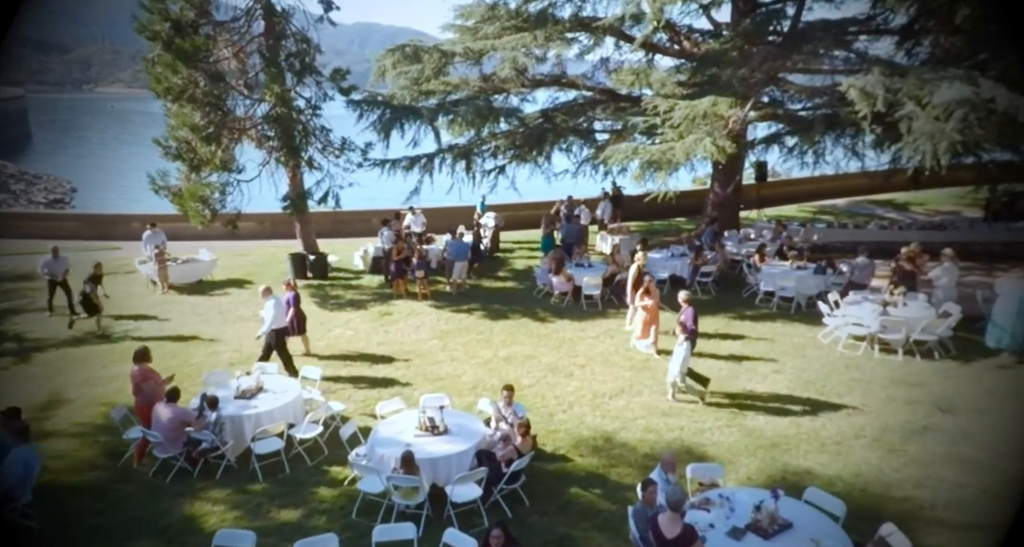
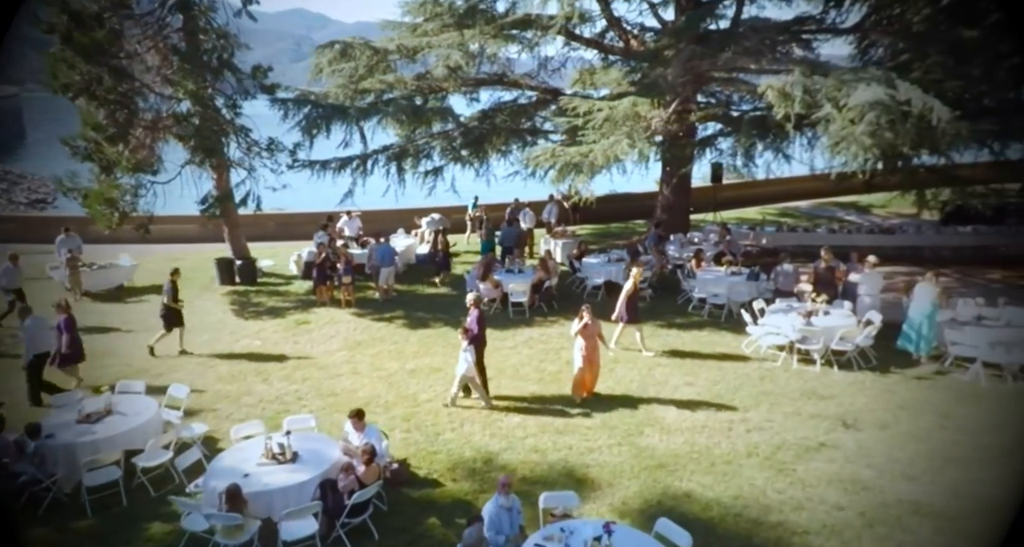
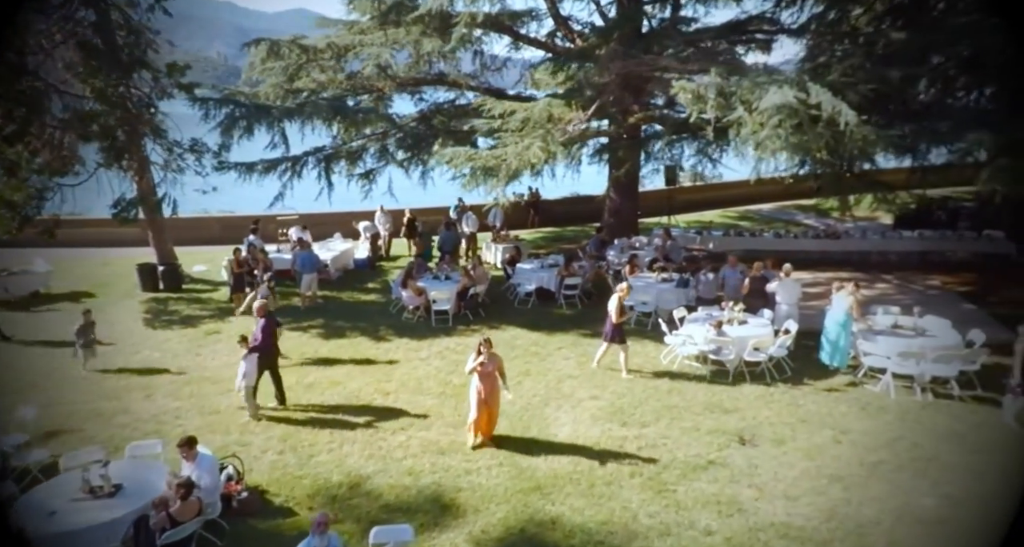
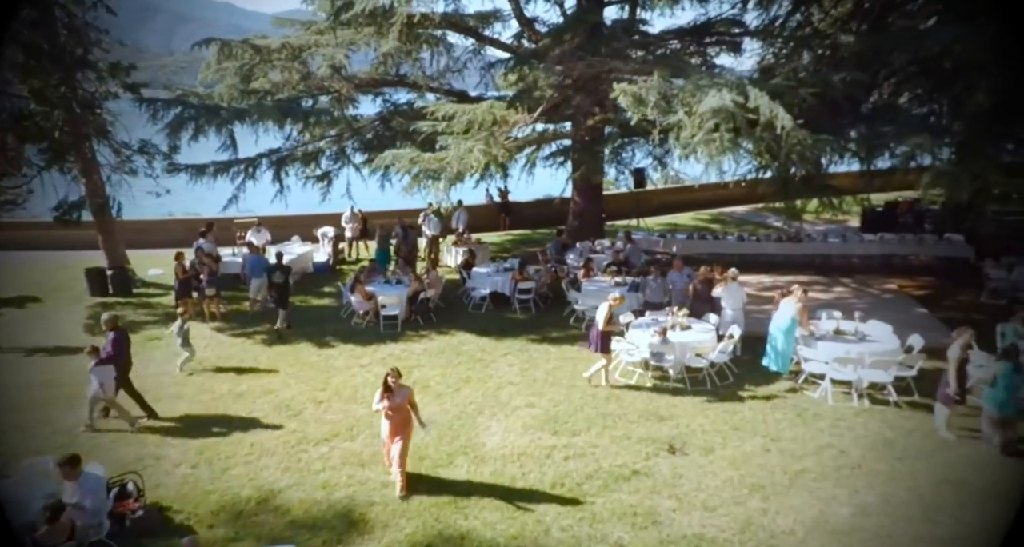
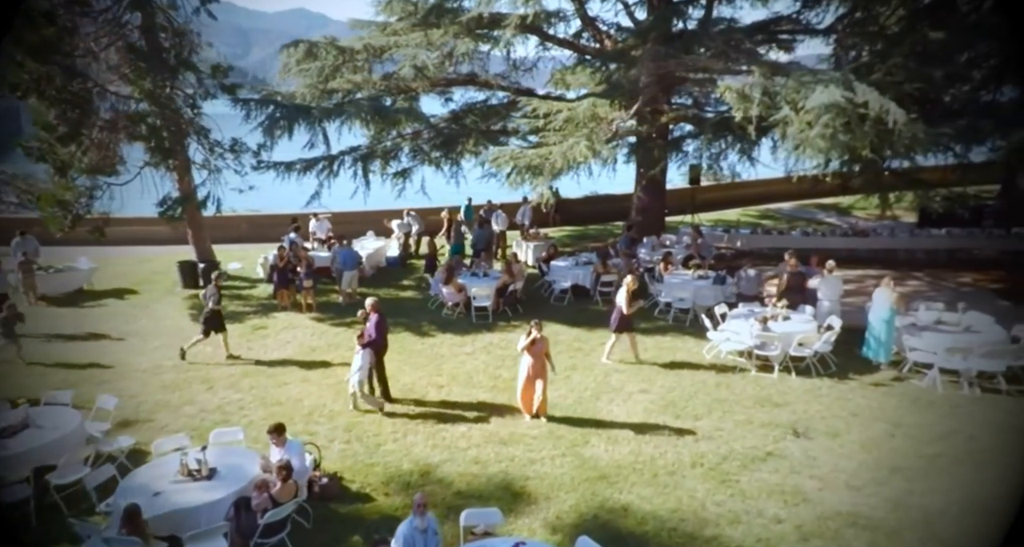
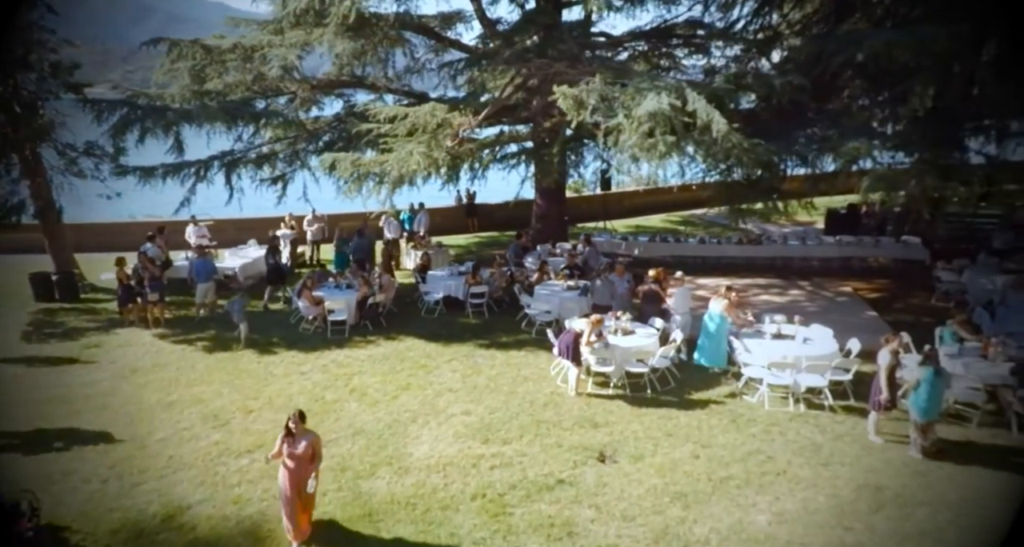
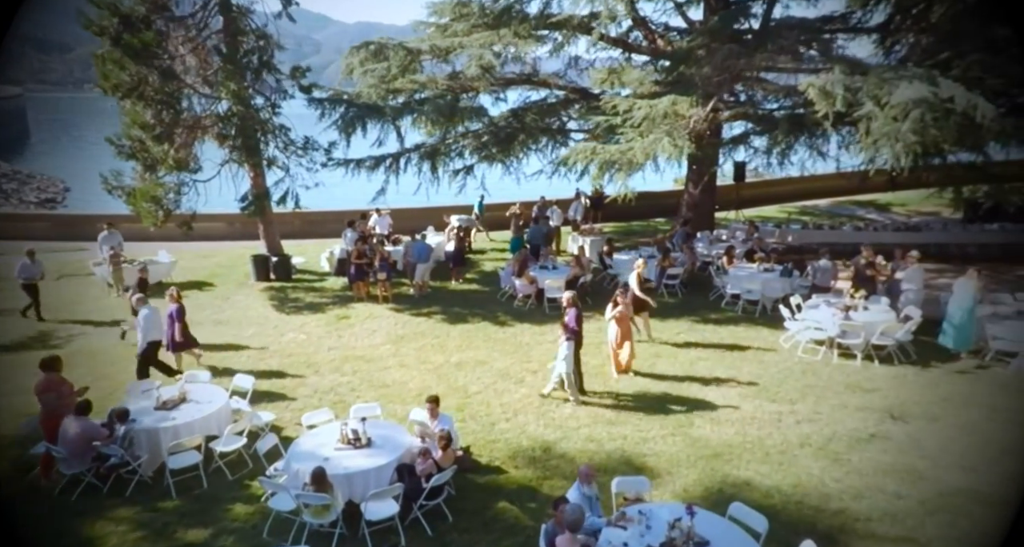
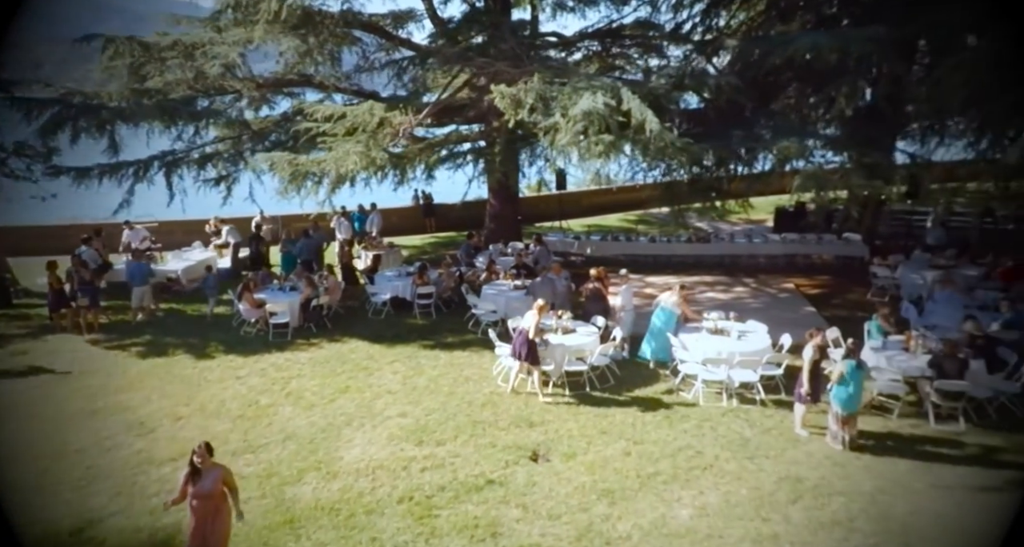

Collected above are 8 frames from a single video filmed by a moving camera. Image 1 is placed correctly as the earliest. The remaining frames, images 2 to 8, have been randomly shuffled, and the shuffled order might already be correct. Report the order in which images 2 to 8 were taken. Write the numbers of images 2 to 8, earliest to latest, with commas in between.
7, 2, 5, 3, 4, 6, 8
